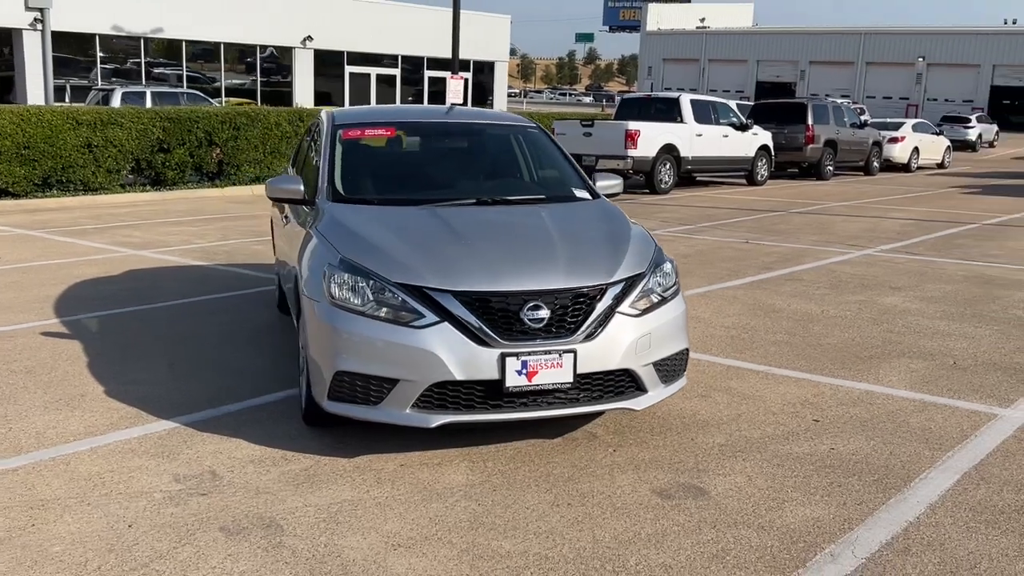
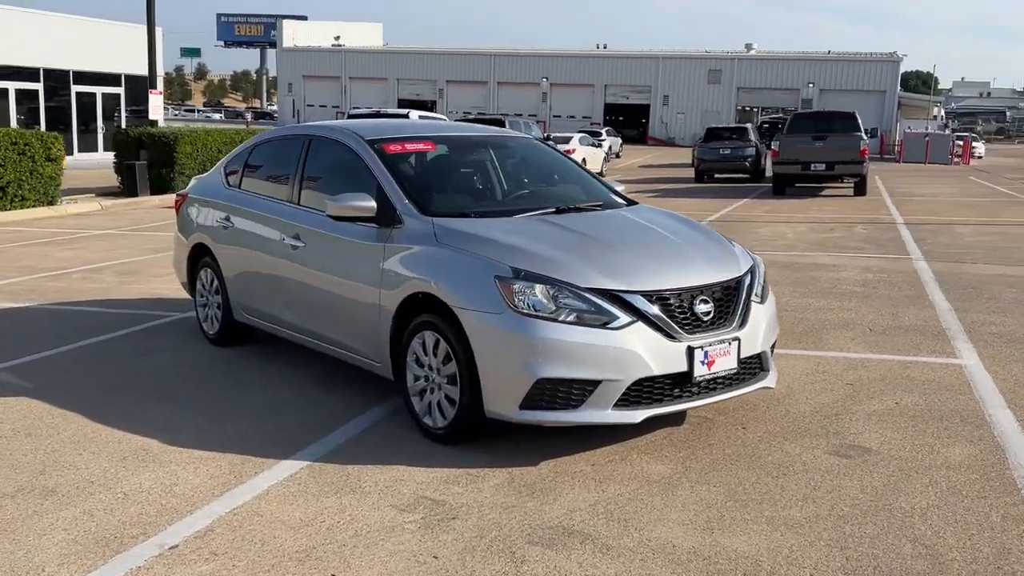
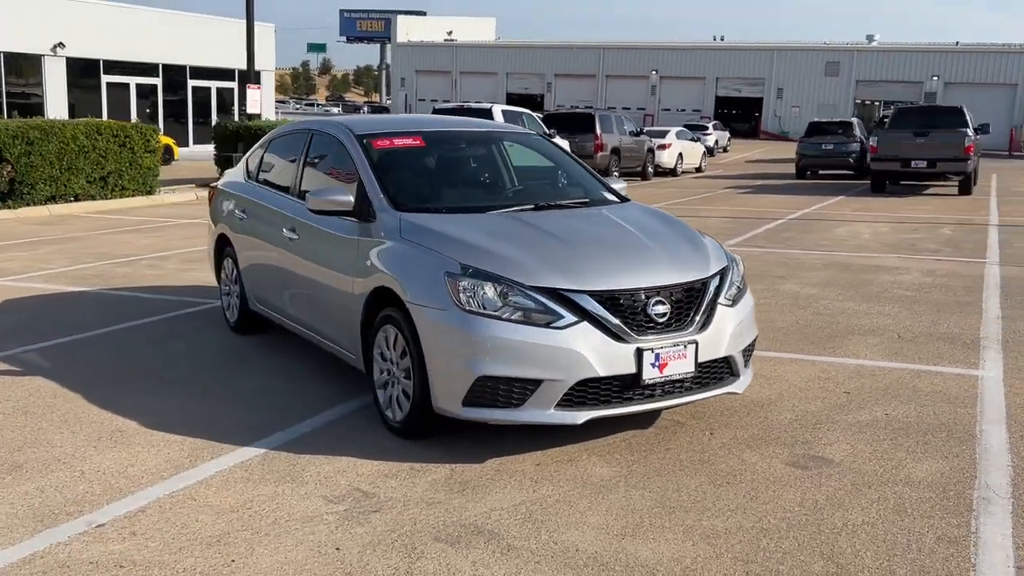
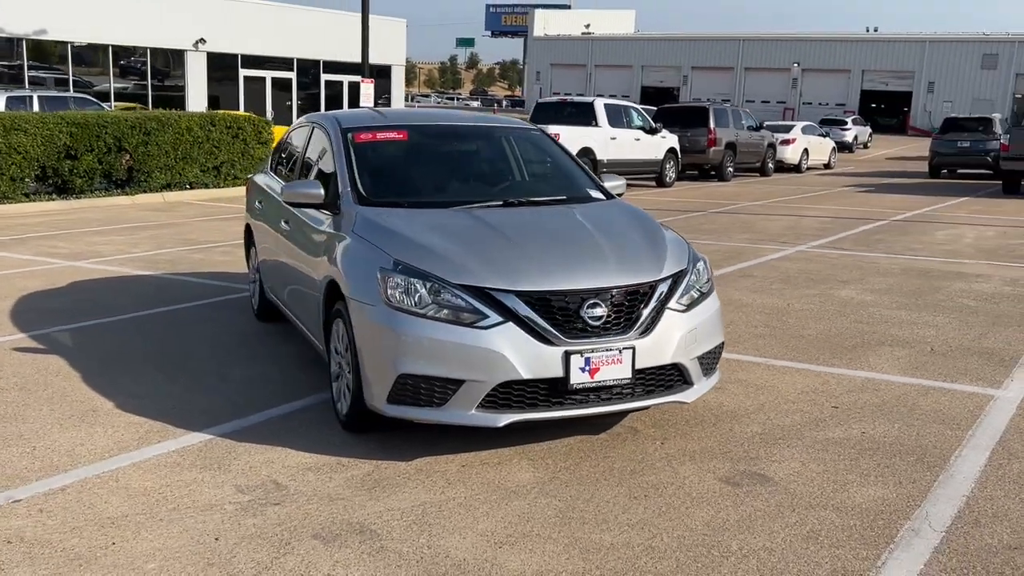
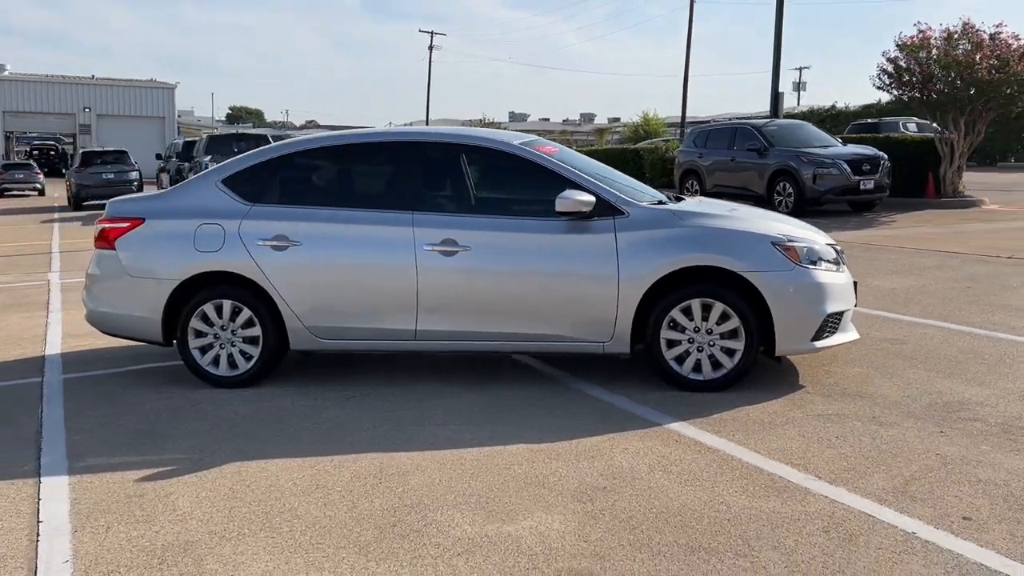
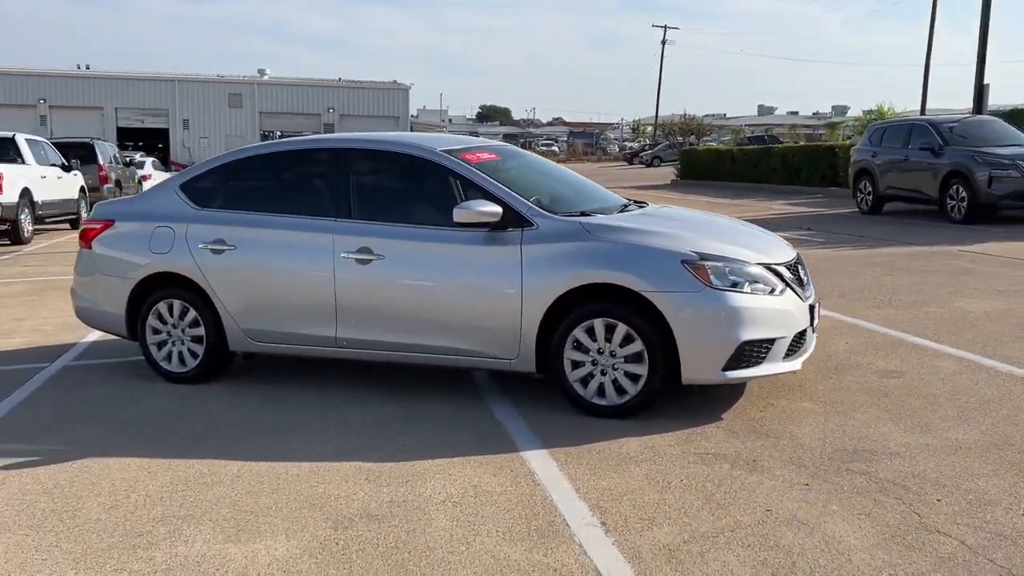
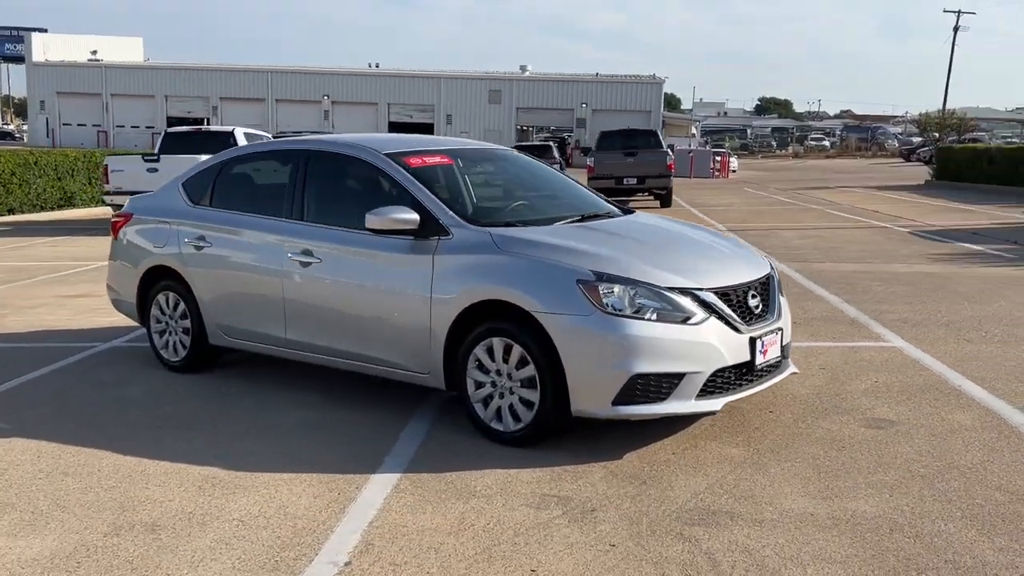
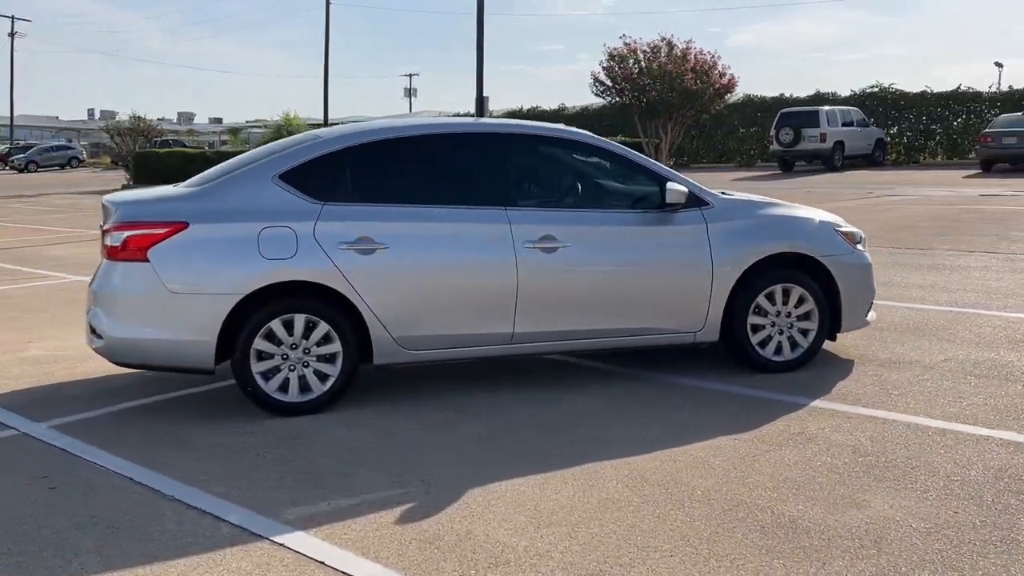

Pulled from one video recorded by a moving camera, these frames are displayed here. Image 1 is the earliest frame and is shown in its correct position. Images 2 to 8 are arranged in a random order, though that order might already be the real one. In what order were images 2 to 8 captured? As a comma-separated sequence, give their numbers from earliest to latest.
4, 3, 2, 7, 6, 5, 8
